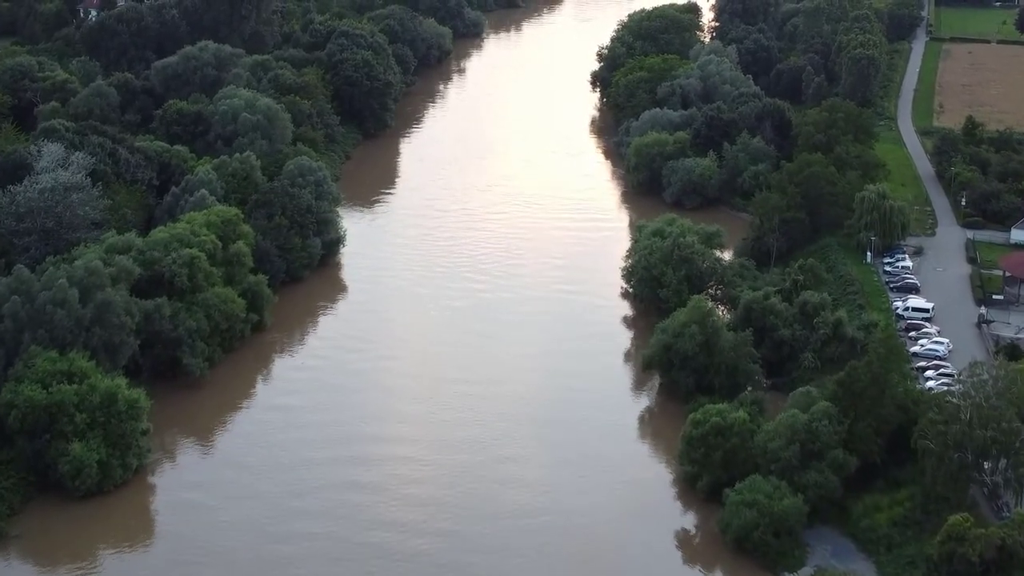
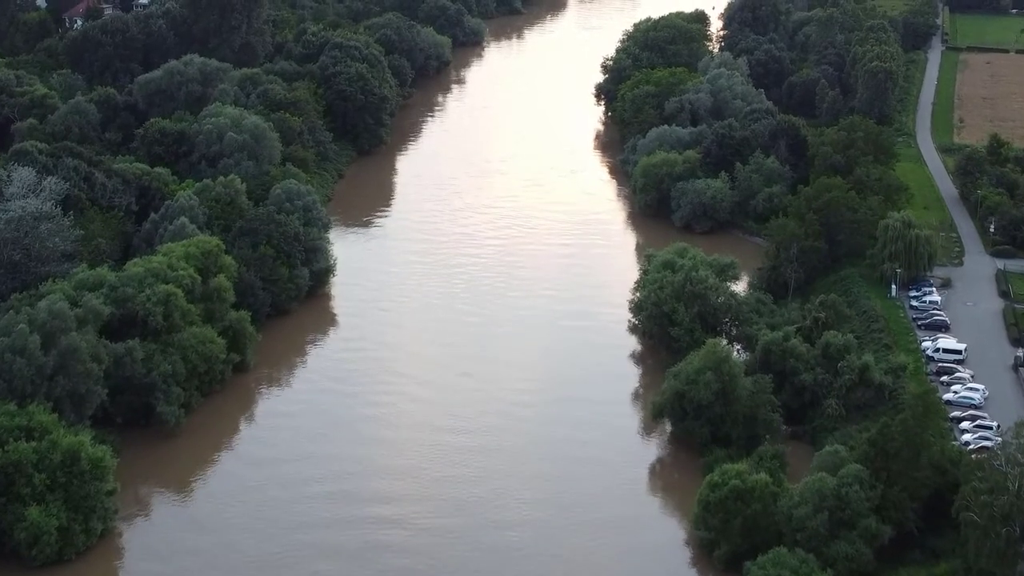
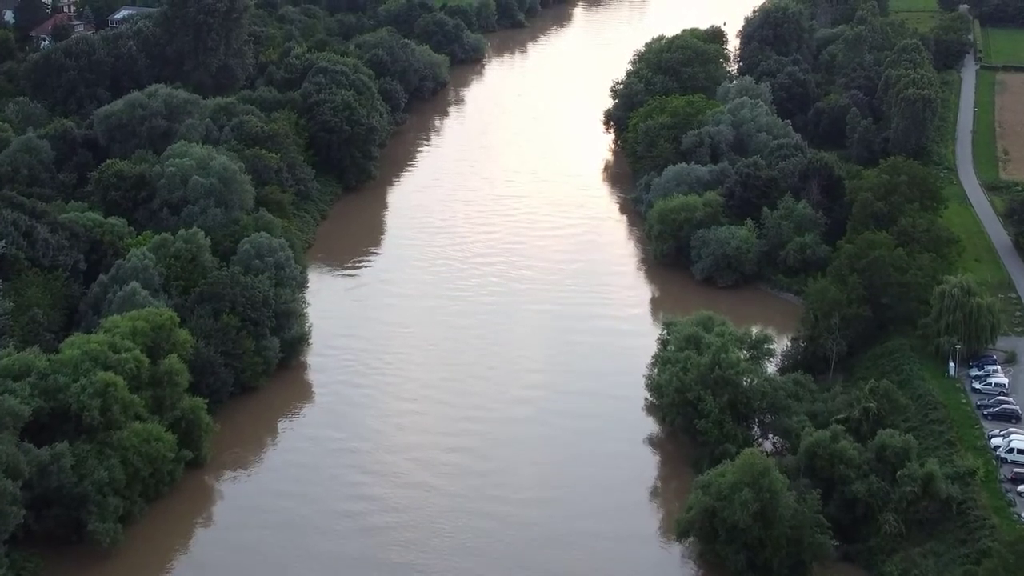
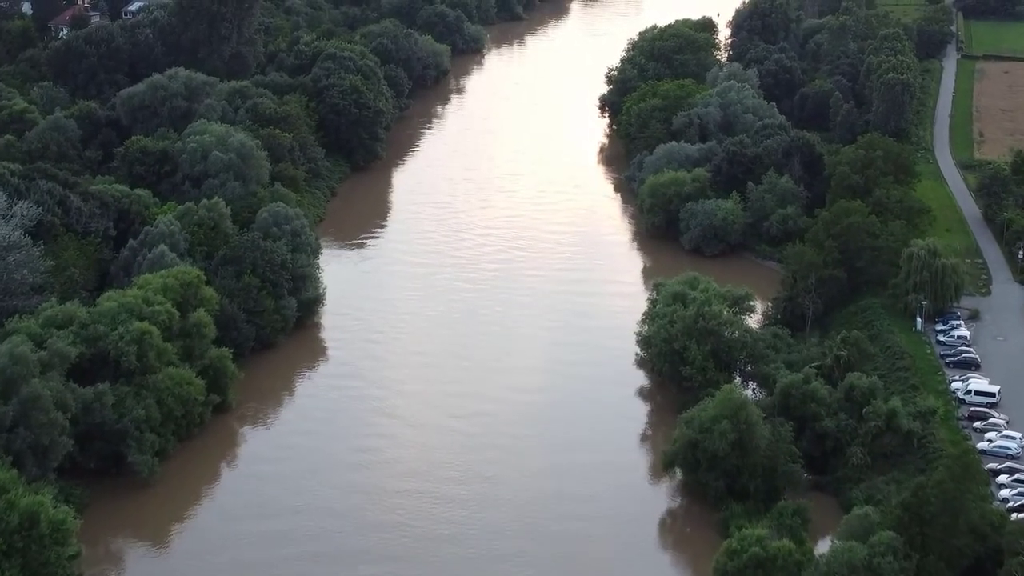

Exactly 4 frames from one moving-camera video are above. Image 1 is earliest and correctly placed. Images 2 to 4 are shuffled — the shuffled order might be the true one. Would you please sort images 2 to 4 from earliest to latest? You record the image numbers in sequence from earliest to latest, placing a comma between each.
2, 4, 3
